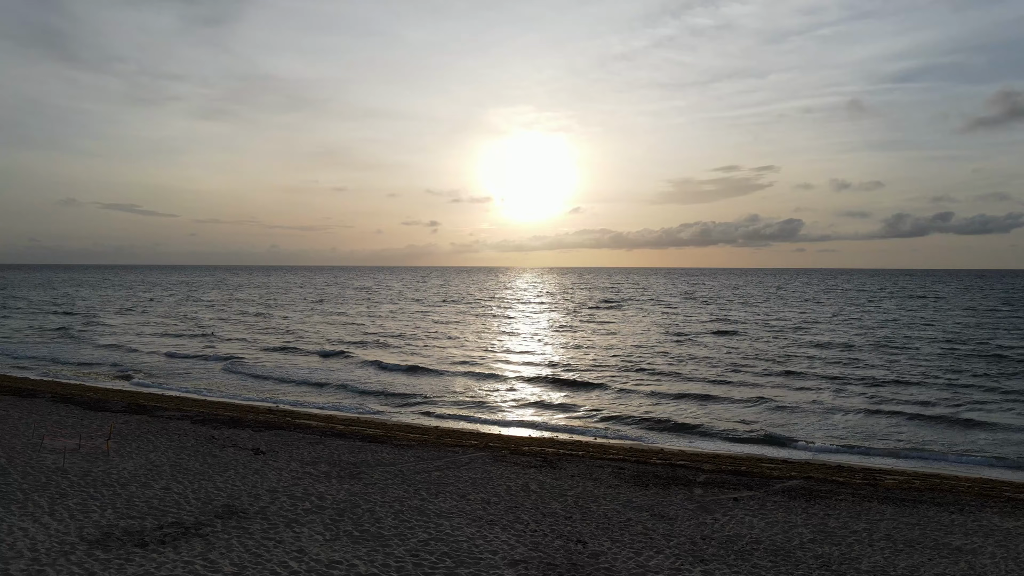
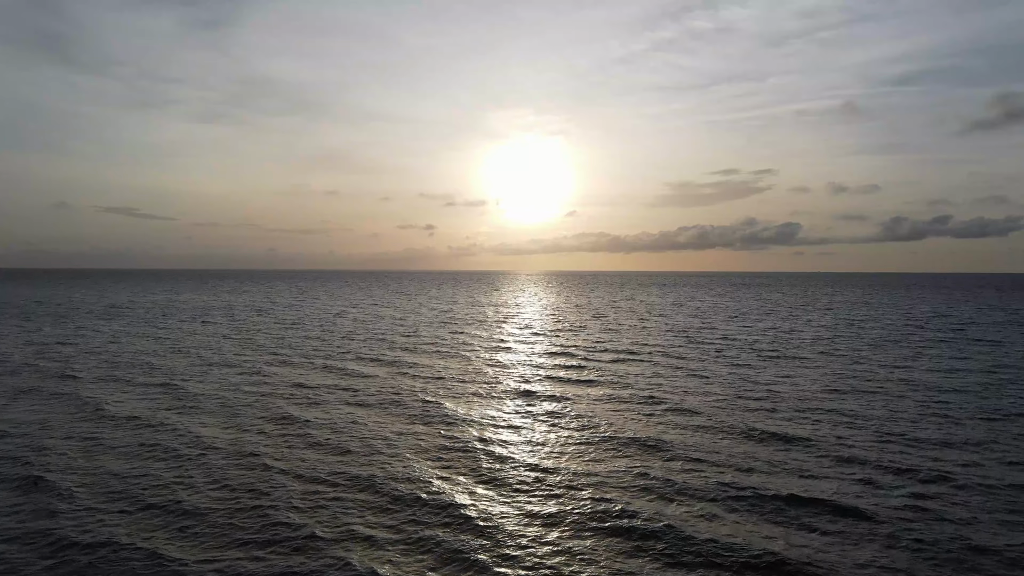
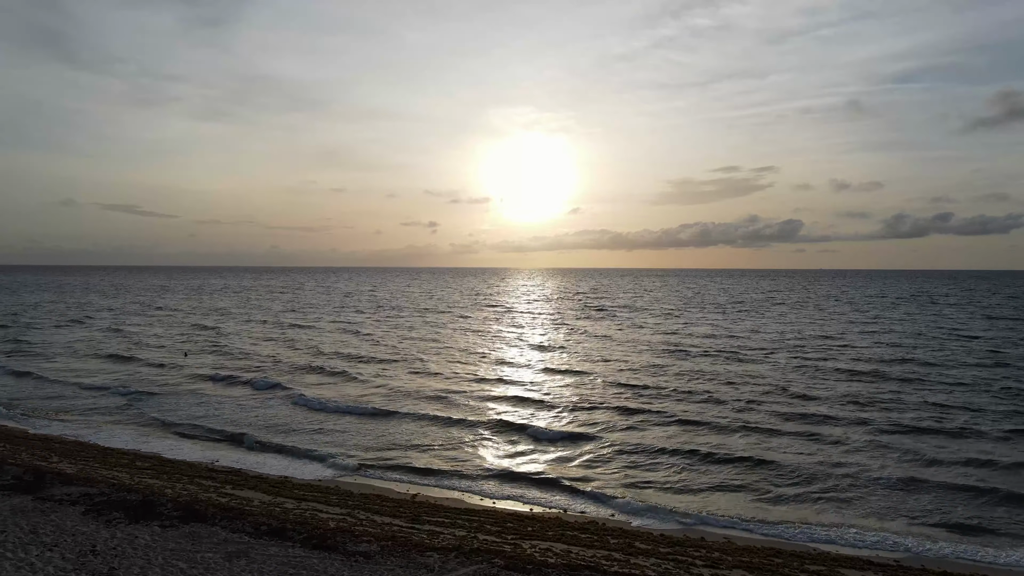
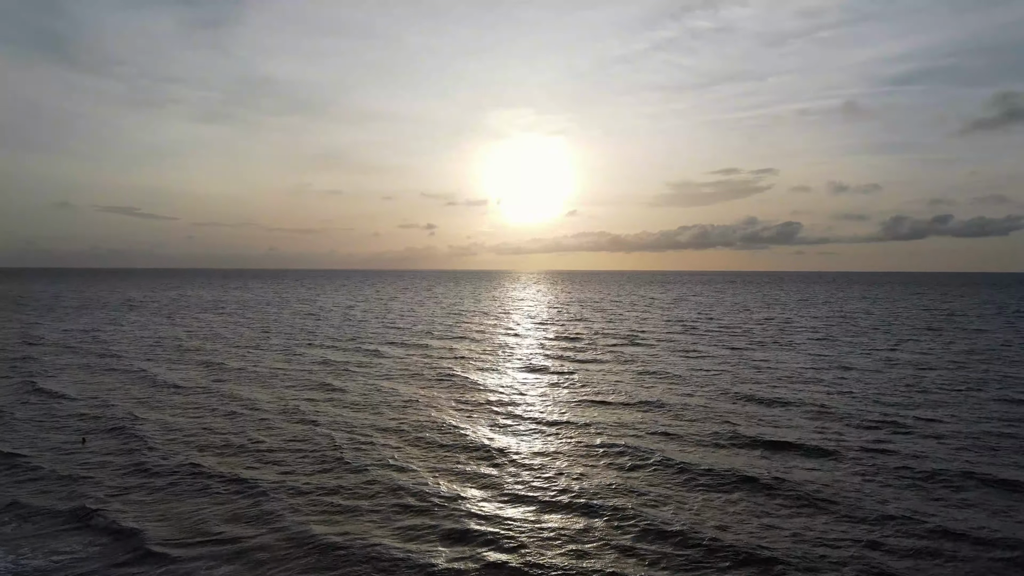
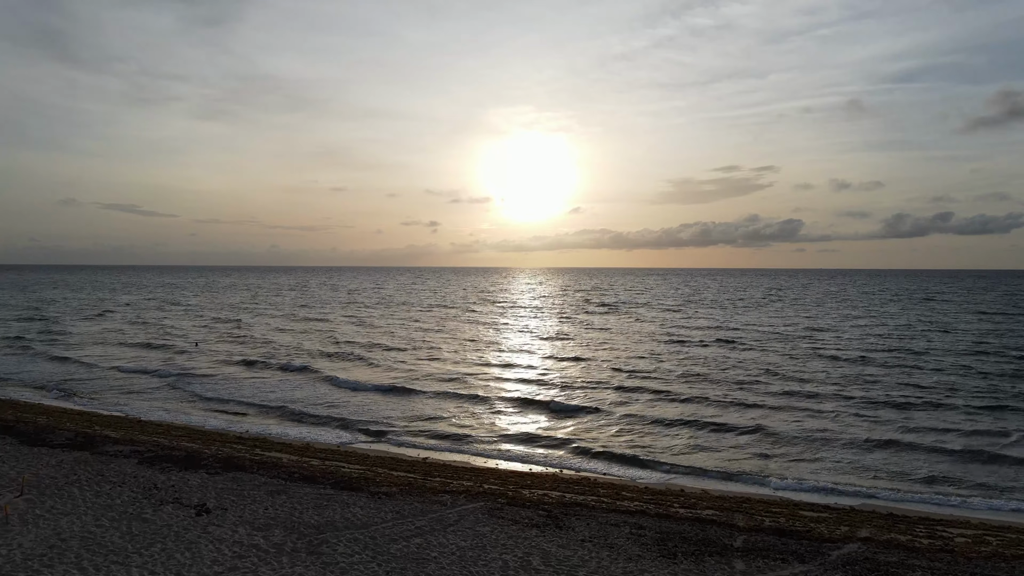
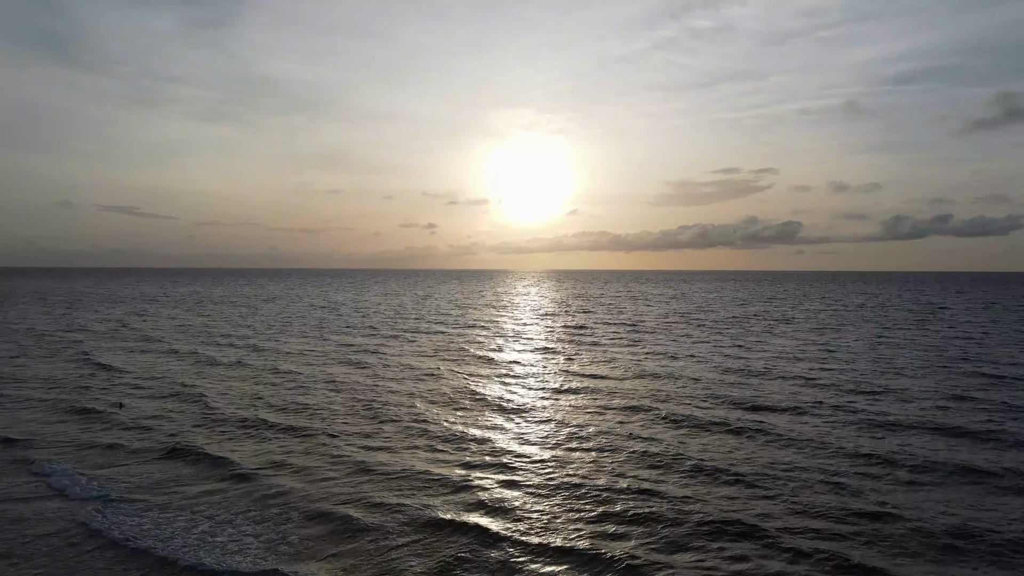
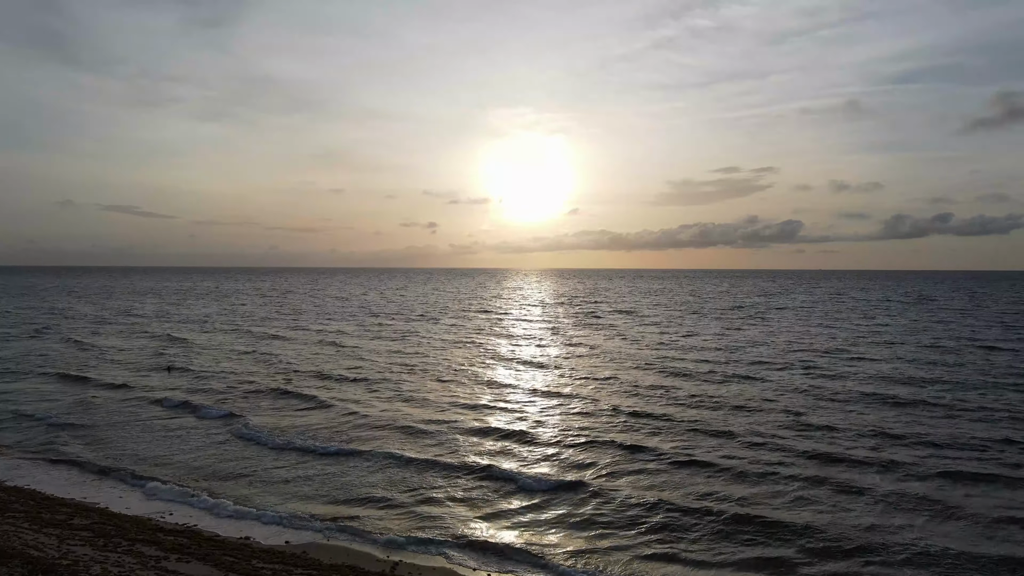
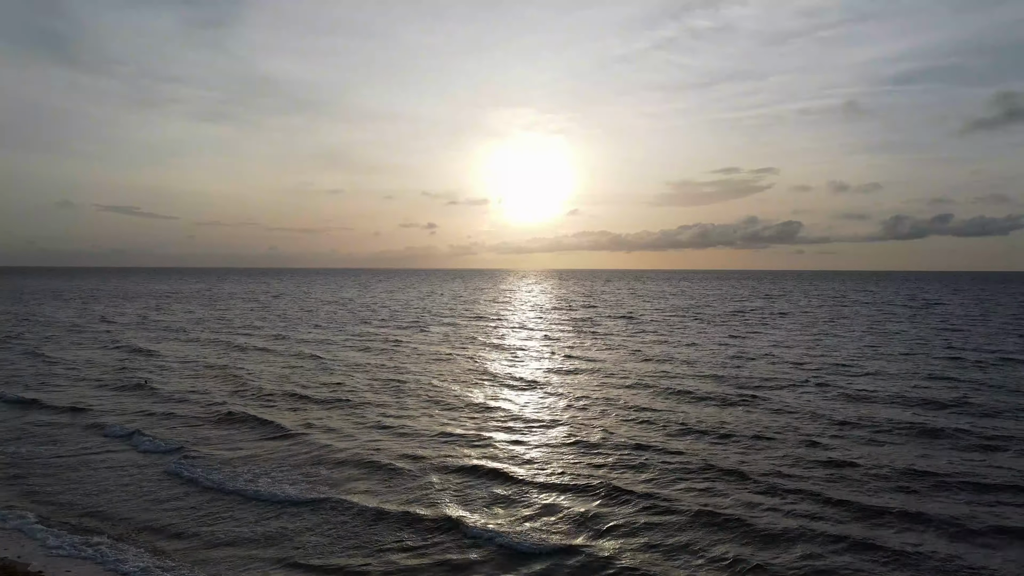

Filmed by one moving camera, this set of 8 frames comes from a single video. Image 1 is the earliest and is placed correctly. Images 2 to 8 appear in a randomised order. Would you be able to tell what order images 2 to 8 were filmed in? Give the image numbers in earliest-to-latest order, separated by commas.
5, 3, 7, 8, 6, 4, 2
